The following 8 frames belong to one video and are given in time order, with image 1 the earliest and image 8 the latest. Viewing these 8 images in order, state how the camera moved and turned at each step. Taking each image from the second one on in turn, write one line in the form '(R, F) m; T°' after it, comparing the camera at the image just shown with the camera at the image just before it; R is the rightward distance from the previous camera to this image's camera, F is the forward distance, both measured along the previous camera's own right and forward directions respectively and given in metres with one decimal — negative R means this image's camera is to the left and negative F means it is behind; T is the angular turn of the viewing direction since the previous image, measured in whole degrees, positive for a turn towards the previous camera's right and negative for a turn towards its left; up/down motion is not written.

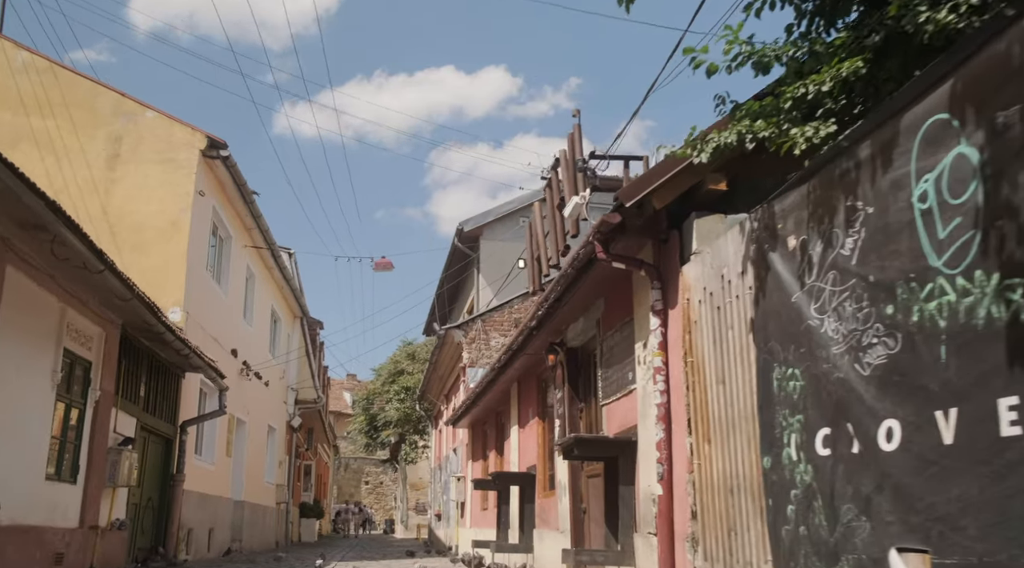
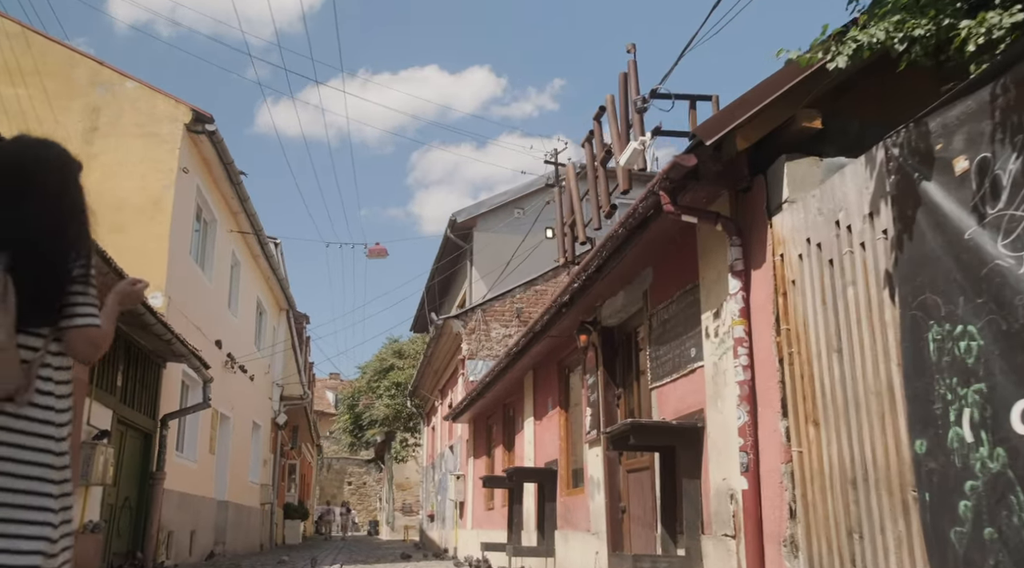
(-0.4, +0.9) m; +1°
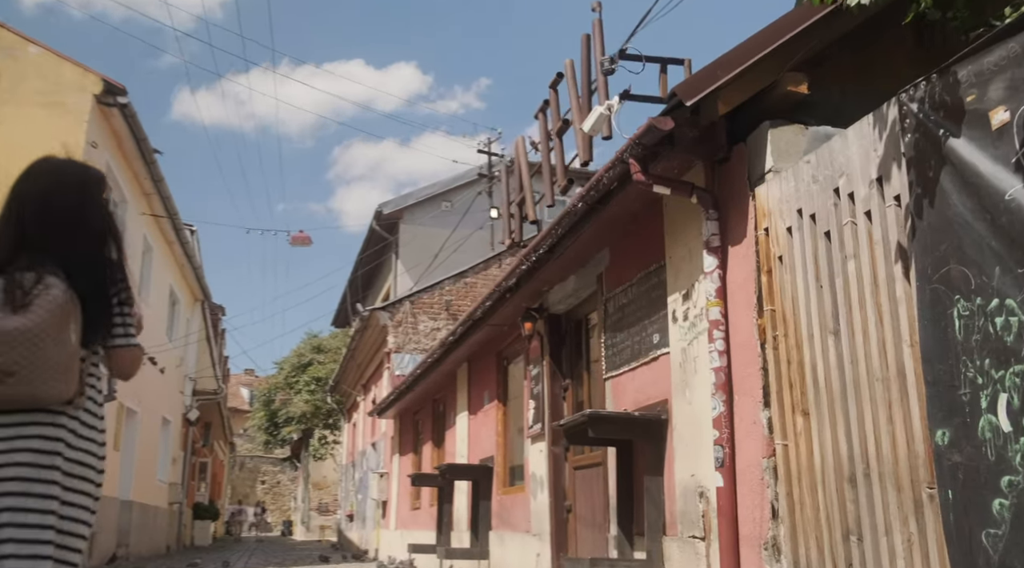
(-0.2, +0.5) m; +5°
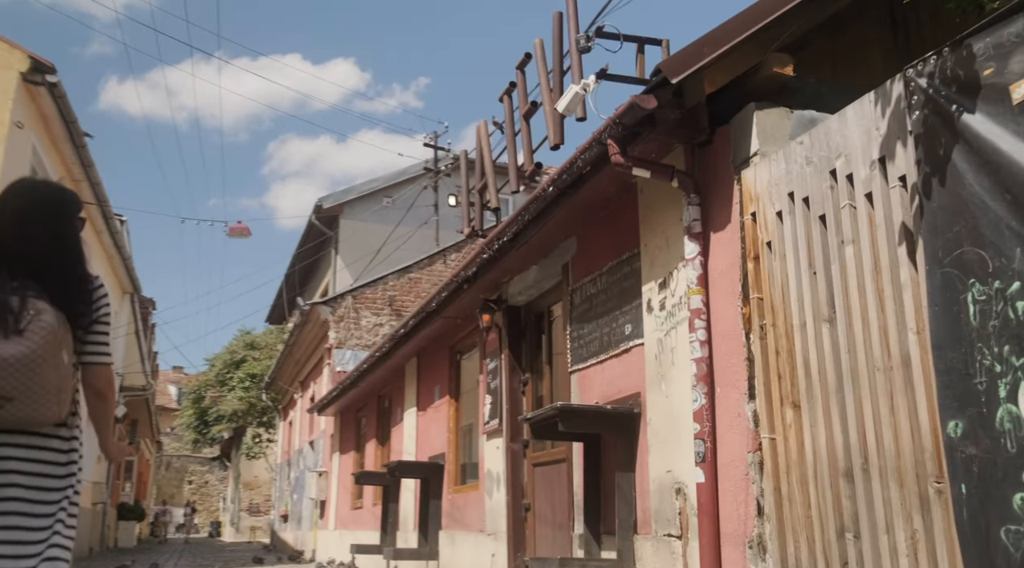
(-0.2, +0.3) m; +4°
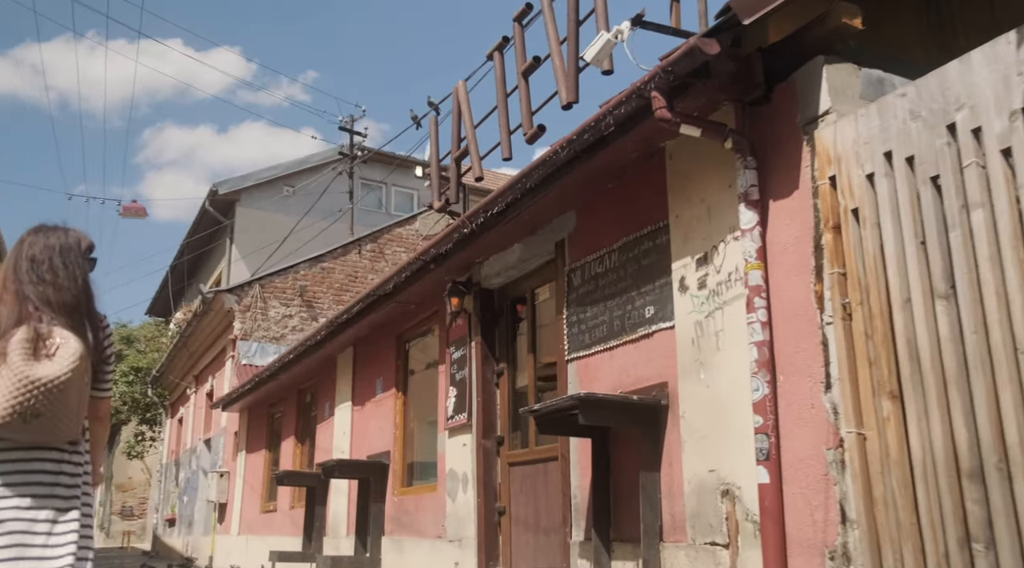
(-0.6, +0.7) m; +7°
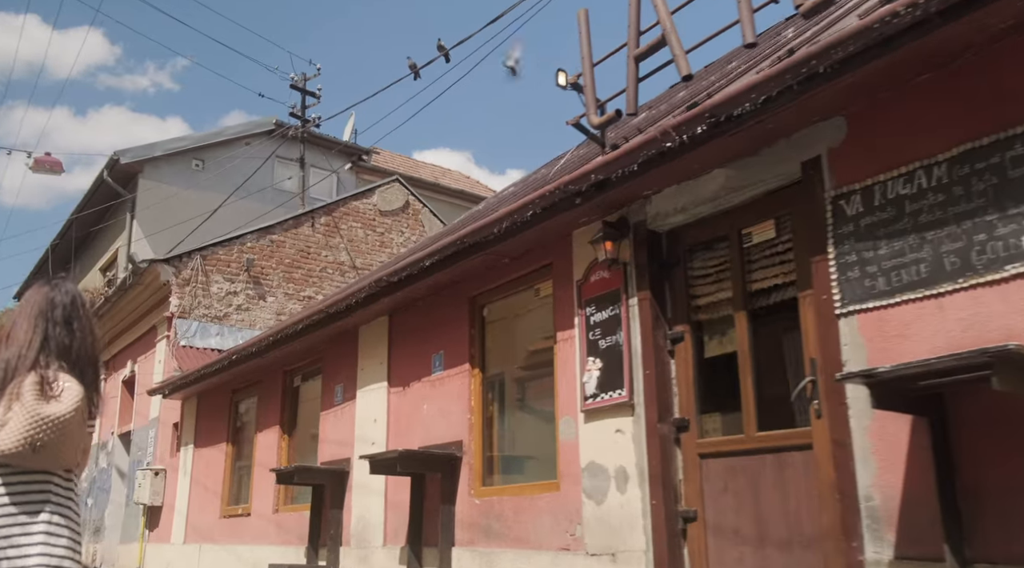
(-1.7, +1.6) m; +8°
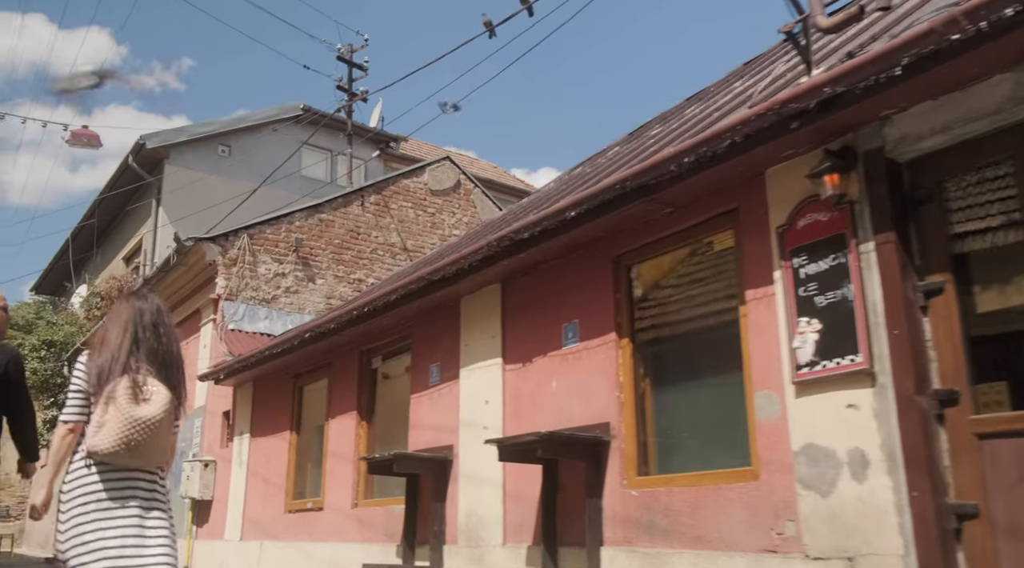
(-0.9, +0.9) m; -1°
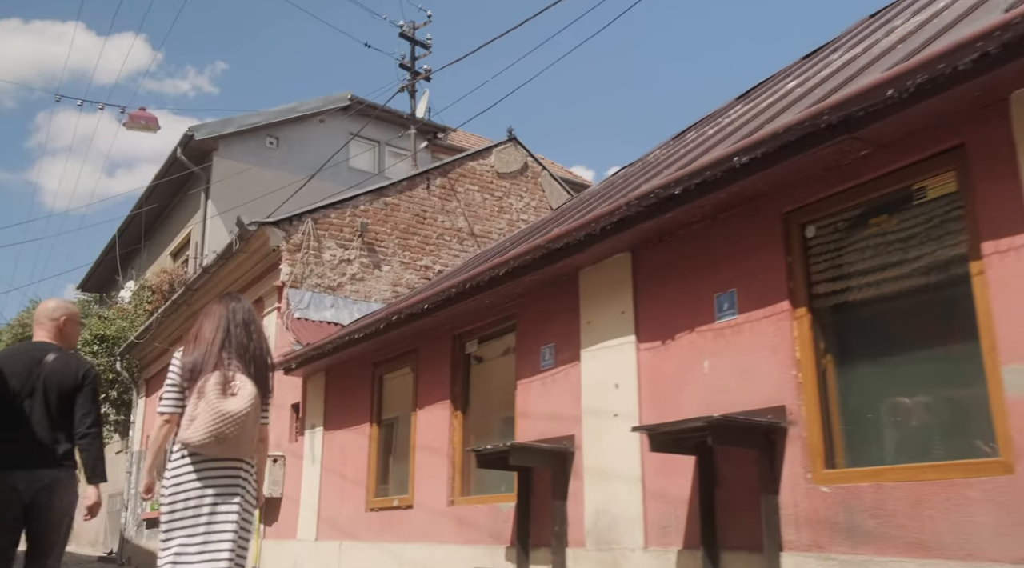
(-0.7, +0.8) m; -2°
